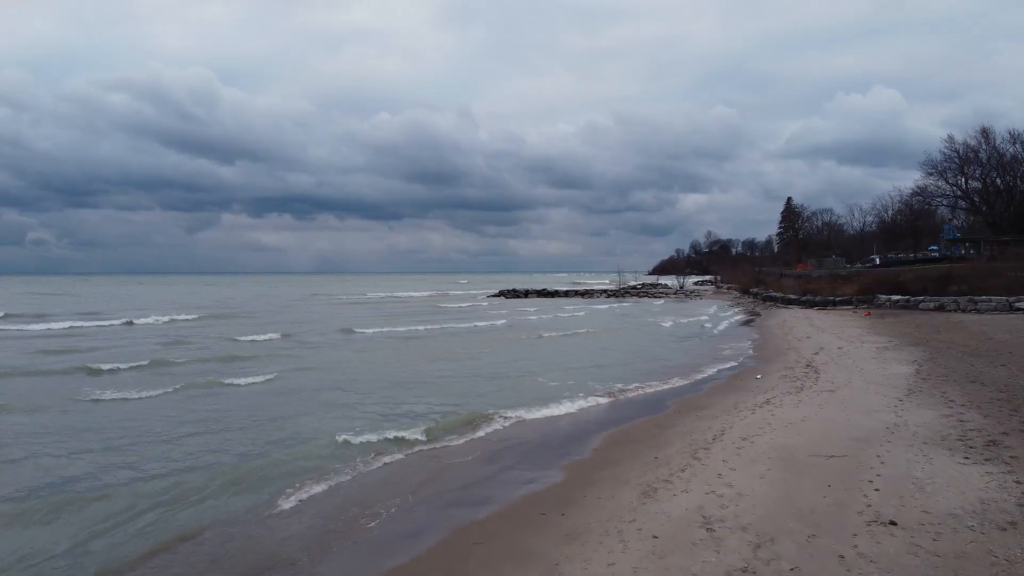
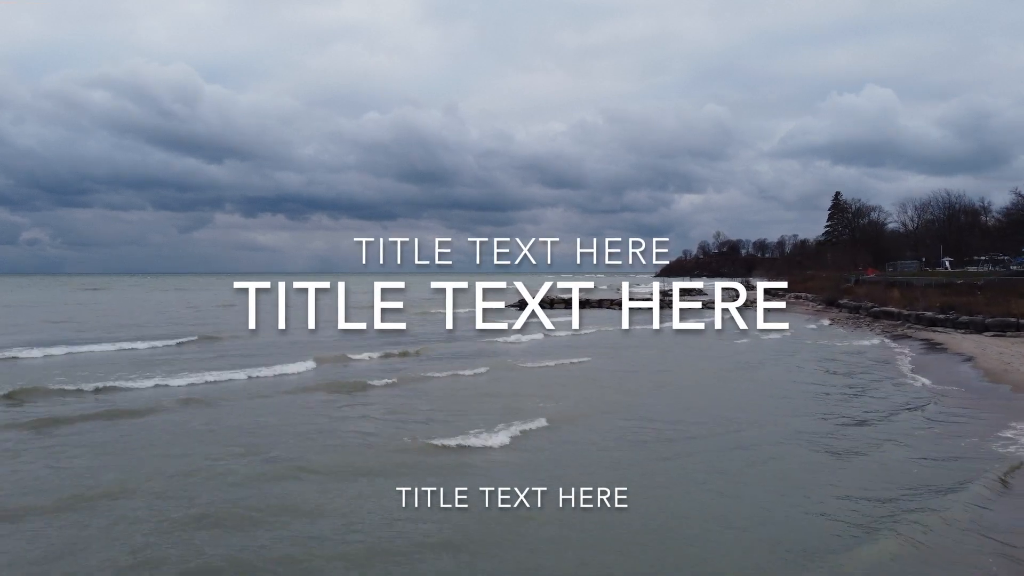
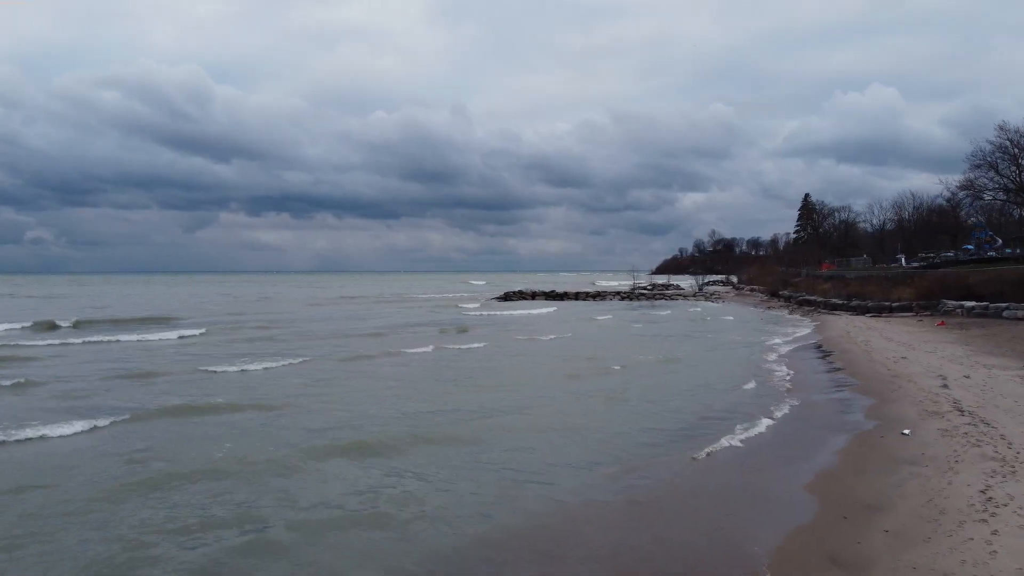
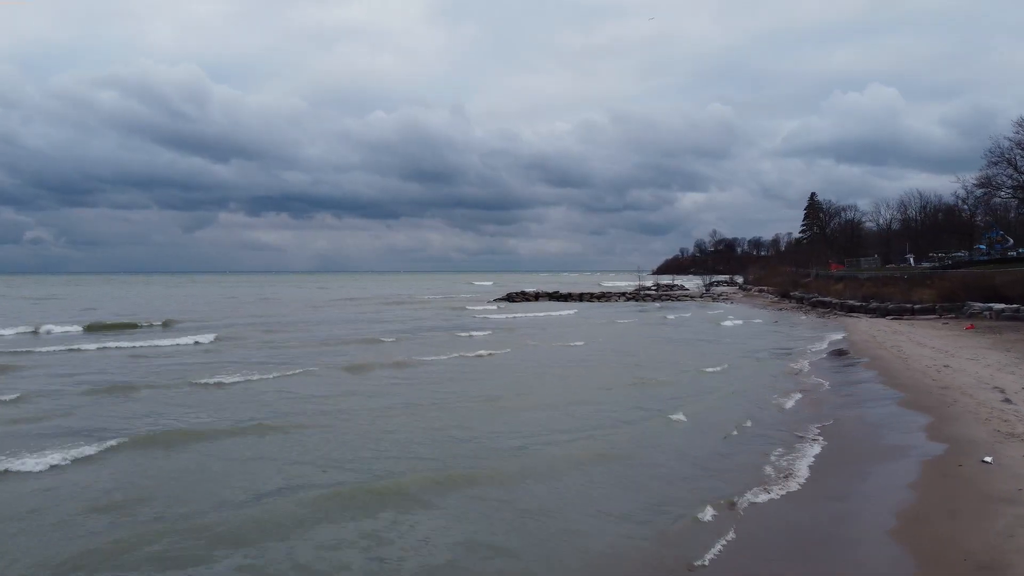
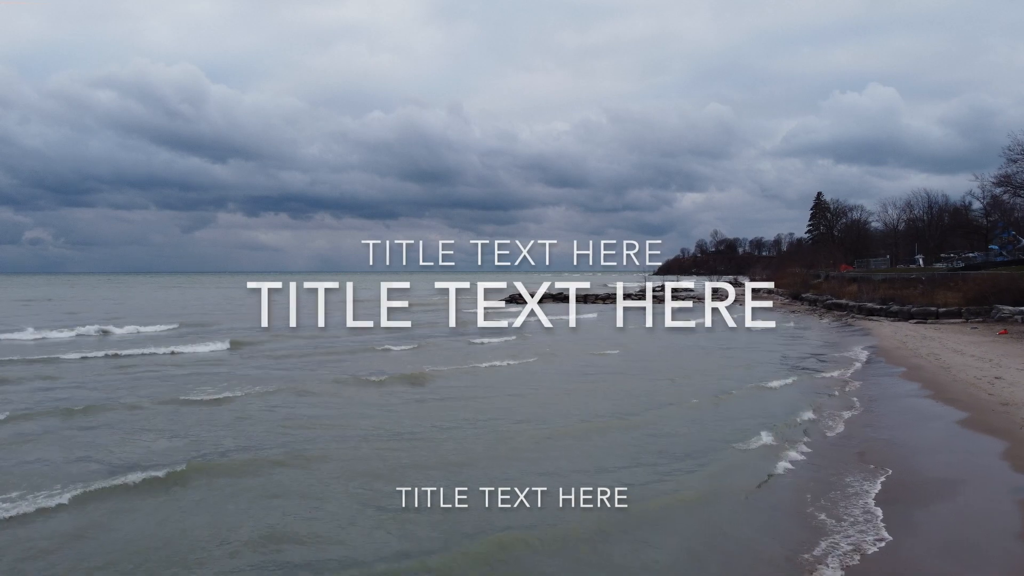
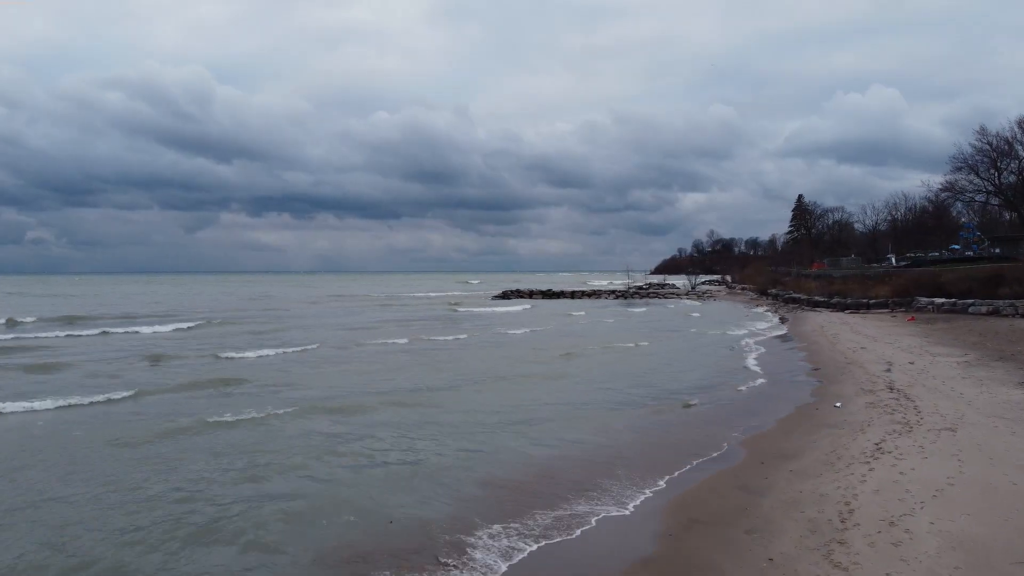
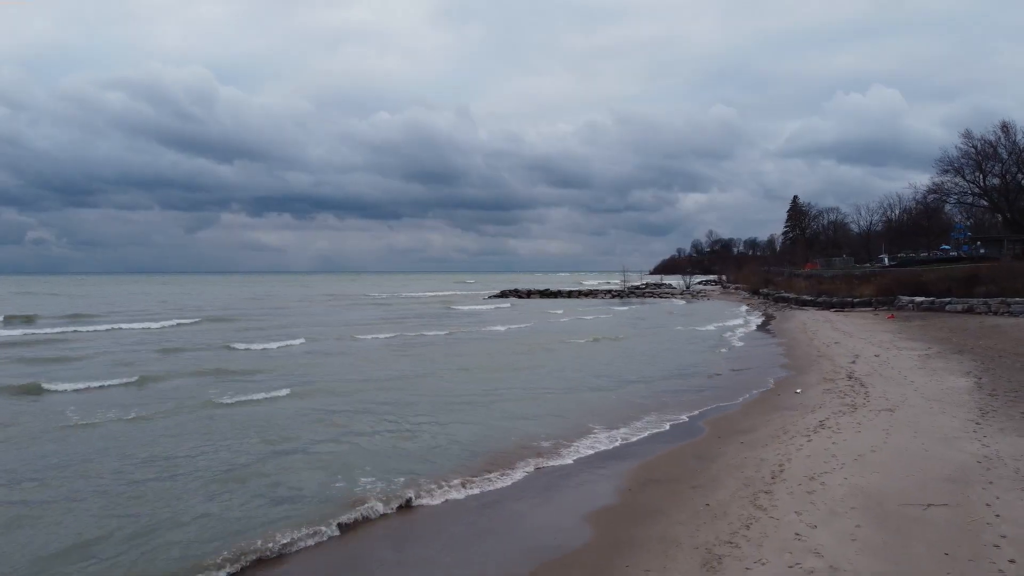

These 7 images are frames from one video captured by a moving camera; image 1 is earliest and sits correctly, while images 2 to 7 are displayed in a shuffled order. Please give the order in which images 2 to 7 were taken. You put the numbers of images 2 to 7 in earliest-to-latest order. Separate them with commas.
7, 6, 3, 4, 5, 2
